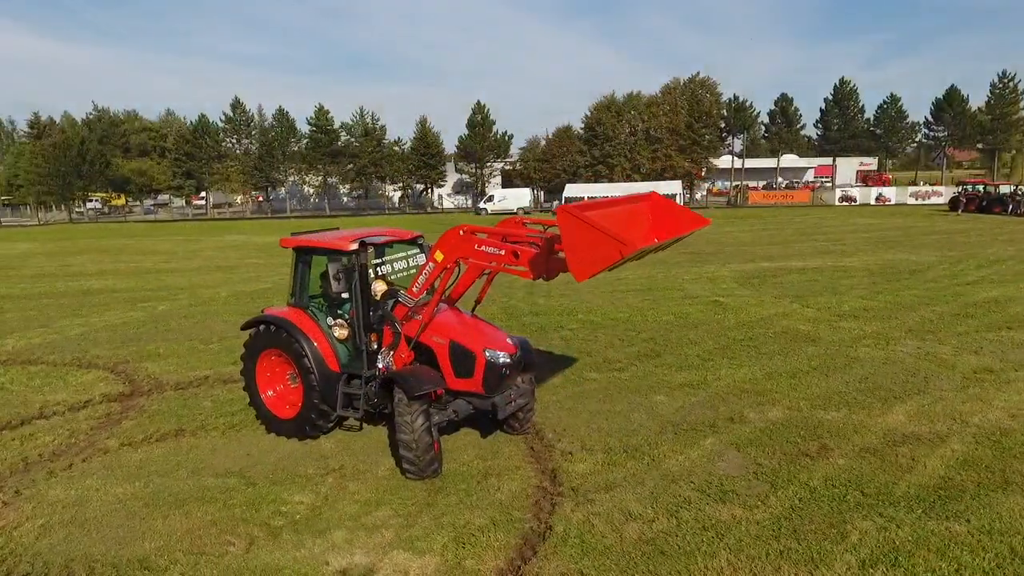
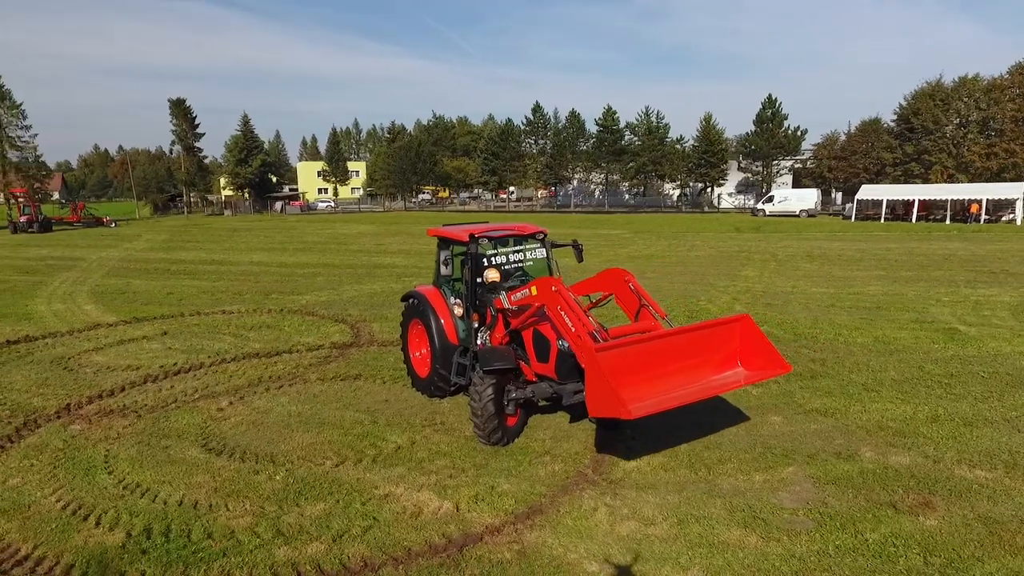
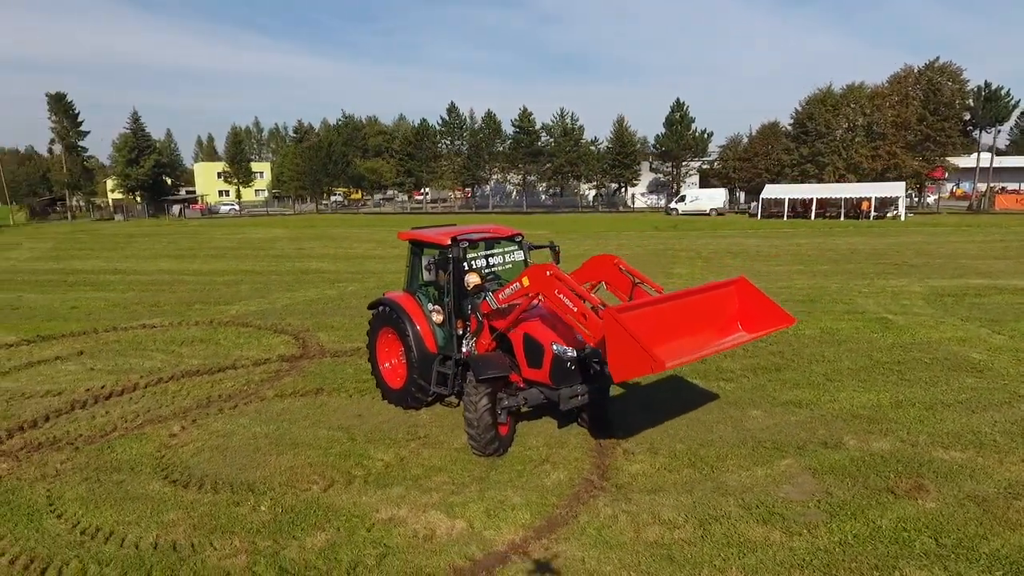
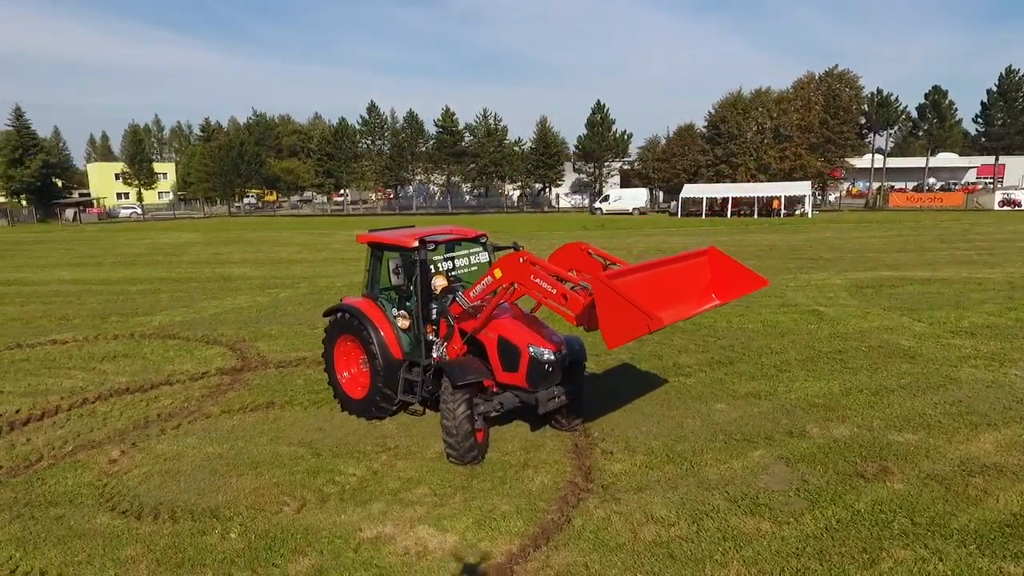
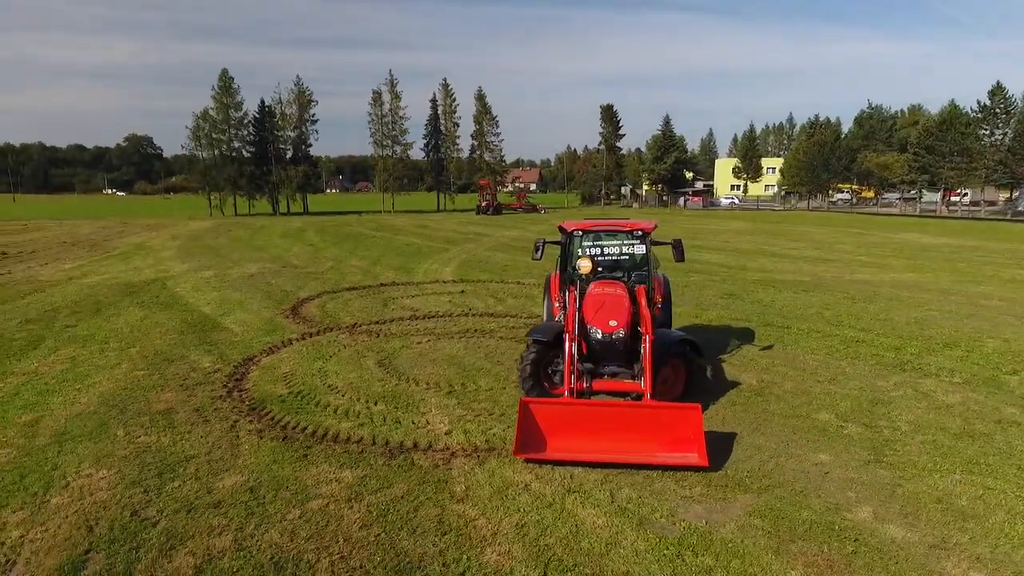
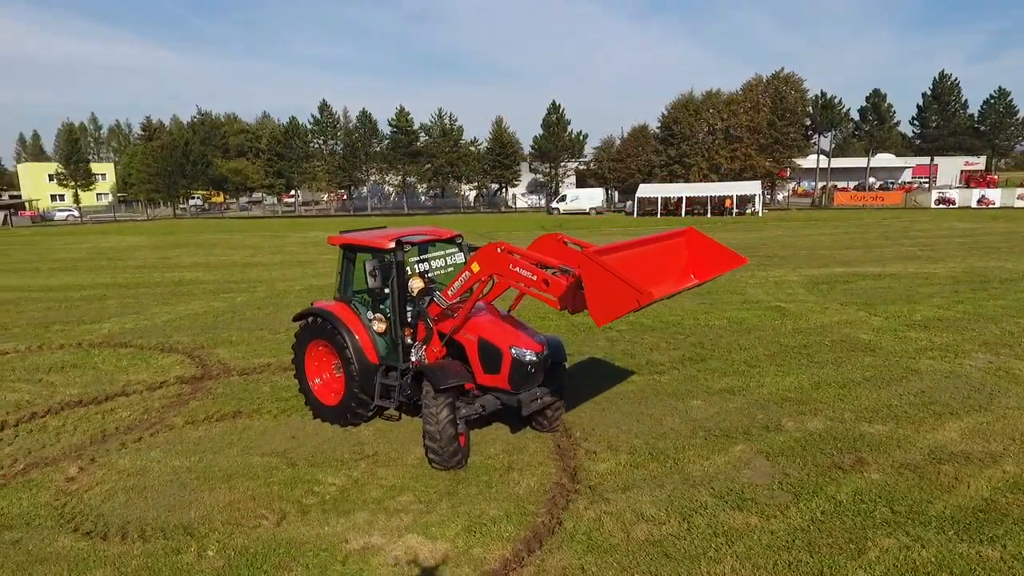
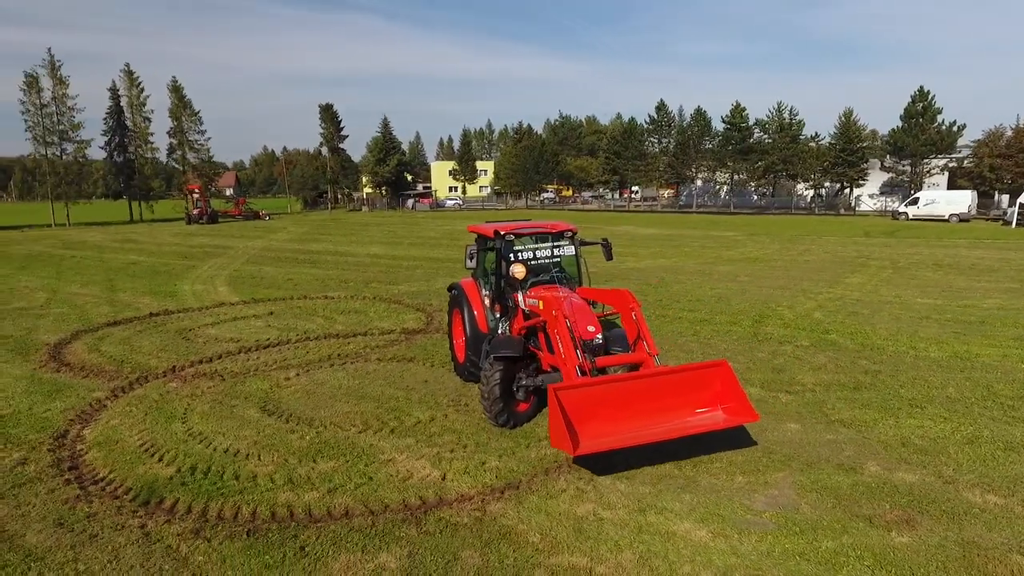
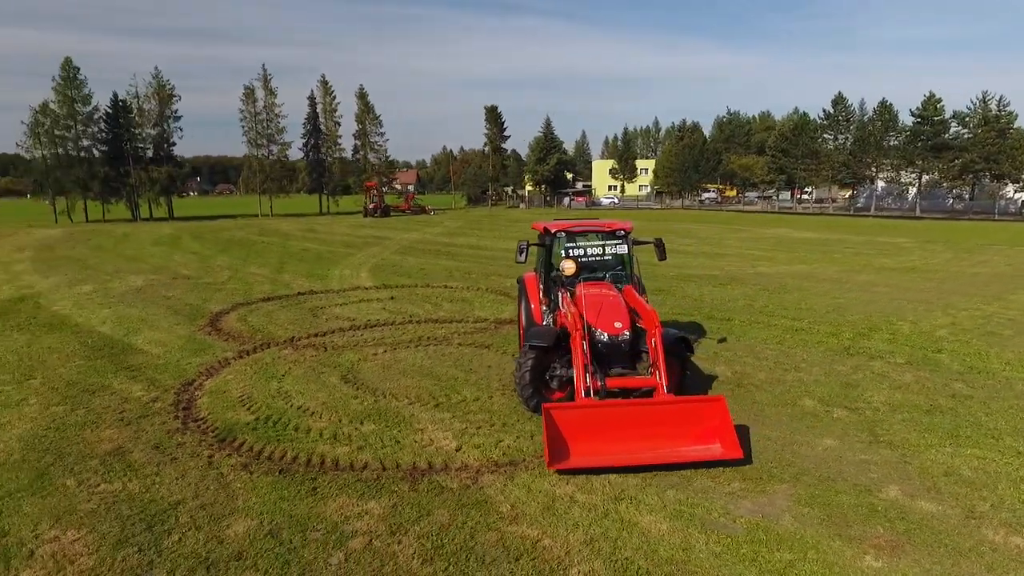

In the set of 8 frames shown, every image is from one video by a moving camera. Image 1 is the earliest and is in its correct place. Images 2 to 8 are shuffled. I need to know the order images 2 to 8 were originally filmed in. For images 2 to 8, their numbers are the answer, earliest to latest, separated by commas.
6, 4, 3, 2, 7, 8, 5
